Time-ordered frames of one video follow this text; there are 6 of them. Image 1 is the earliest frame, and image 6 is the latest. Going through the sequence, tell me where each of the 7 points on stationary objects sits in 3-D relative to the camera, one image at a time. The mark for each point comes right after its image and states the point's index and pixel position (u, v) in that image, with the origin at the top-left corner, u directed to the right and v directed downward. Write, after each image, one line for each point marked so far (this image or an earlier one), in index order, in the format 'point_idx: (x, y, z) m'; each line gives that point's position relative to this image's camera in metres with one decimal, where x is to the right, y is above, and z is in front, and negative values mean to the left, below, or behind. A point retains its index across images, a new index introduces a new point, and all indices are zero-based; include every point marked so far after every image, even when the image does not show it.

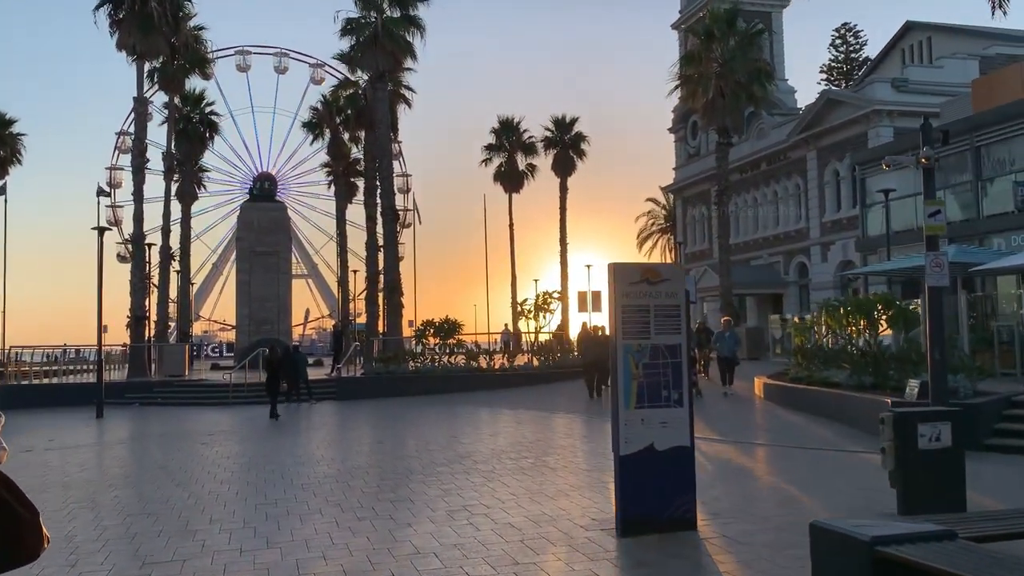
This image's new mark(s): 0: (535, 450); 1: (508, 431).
0: (+0.2, -1.5, +8.3) m
1: (0.0, -1.6, +10.3) m
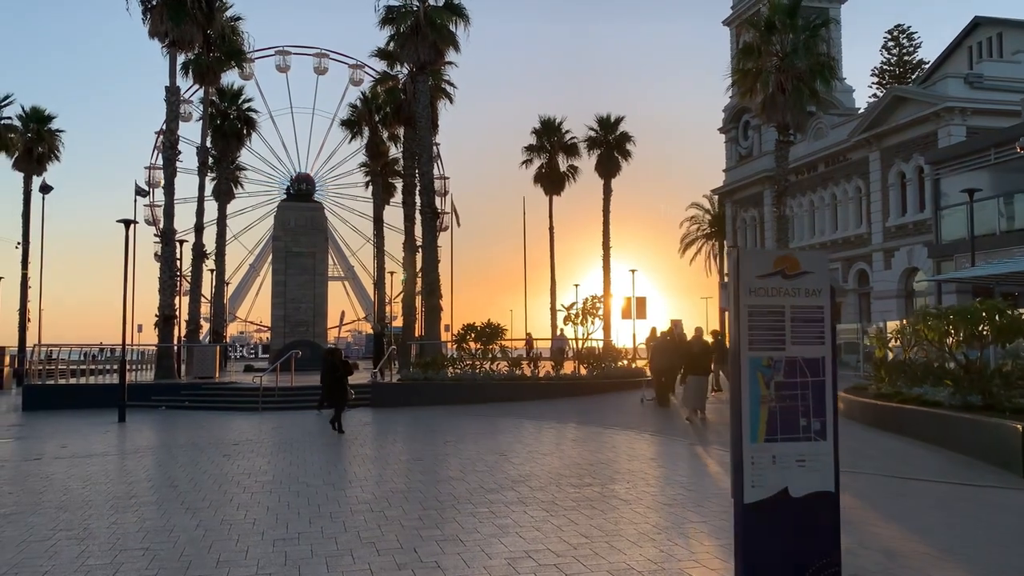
0: (+0.7, -1.5, +7.2) m
1: (+0.5, -1.6, +9.2) m
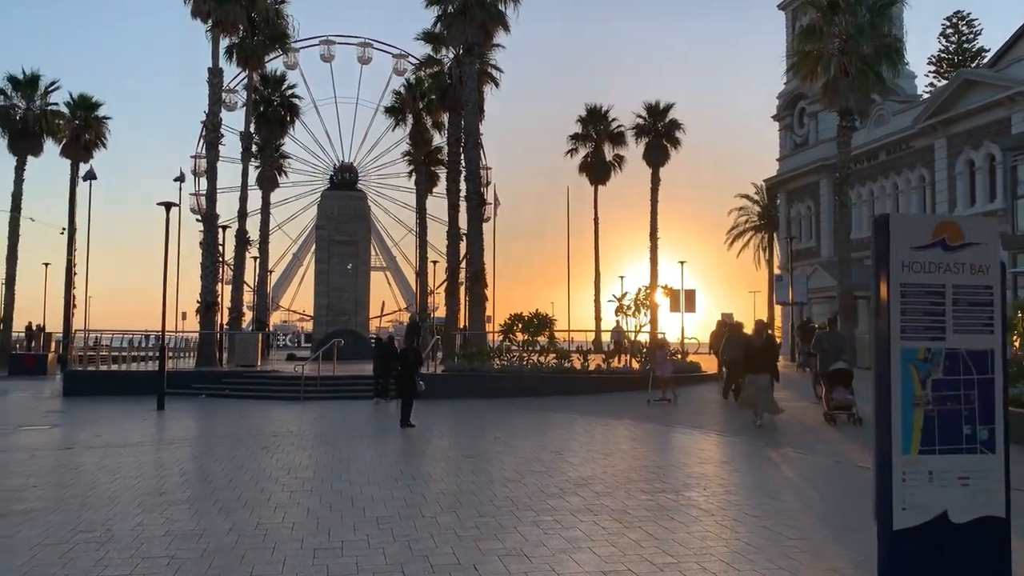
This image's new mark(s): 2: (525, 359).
0: (+1.1, -1.3, +6.5) m
1: (+1.0, -1.5, +8.6) m
2: (+0.2, -1.2, +15.5) m
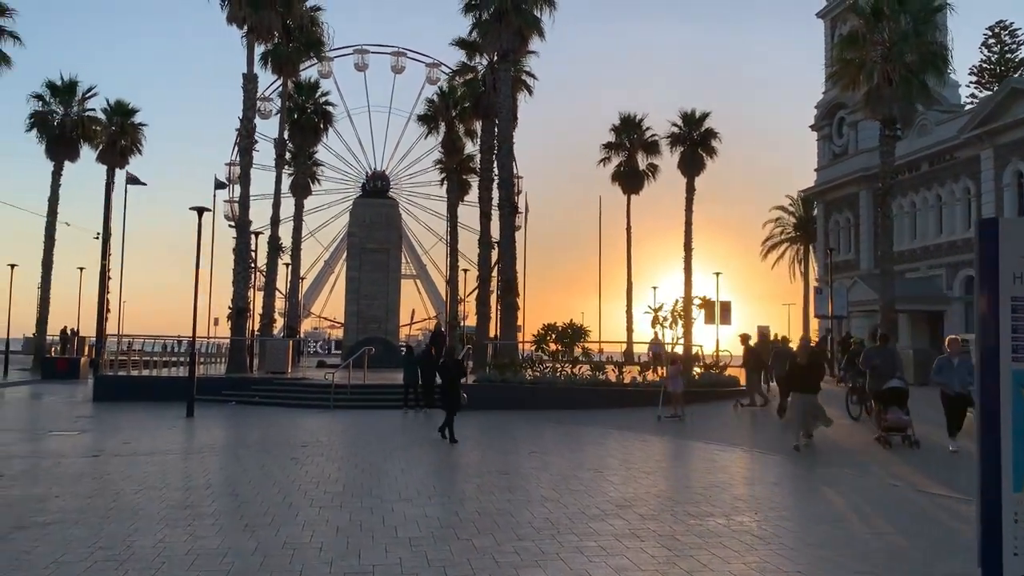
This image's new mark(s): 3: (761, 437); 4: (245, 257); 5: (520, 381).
0: (+1.4, -1.4, +6.2) m
1: (+1.3, -1.6, +8.2) m
2: (+0.8, -1.3, +15.1) m
3: (+2.9, -1.7, +10.7) m
4: (-5.7, +0.6, +19.7) m
5: (+0.1, -1.5, +14.9) m
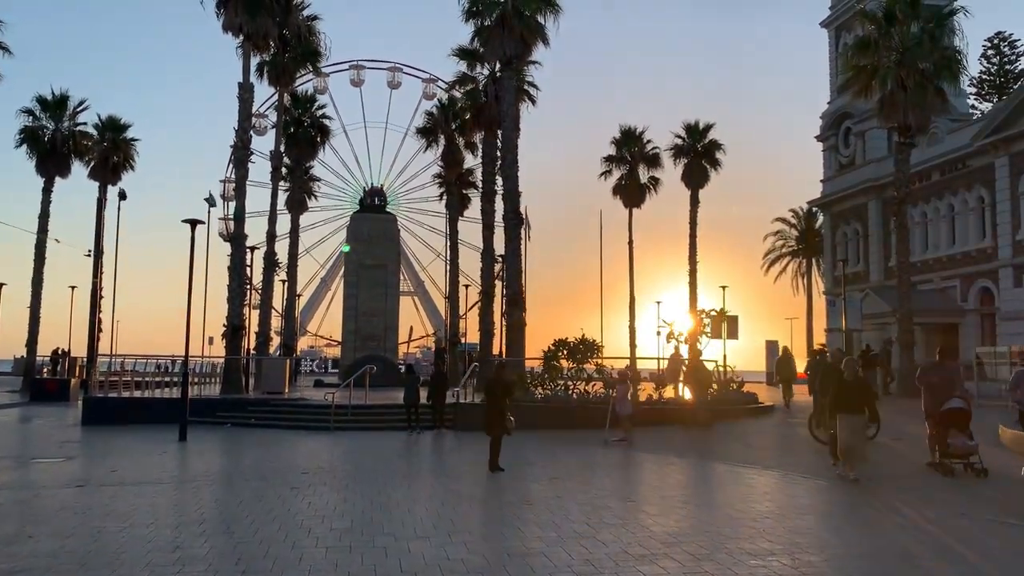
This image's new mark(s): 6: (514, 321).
0: (+1.5, -1.5, +5.5) m
1: (+1.5, -1.7, +7.5) m
2: (+0.9, -1.6, +14.5) m
3: (+3.0, -1.8, +10.1) m
4: (-5.6, +0.3, +19.0) m
5: (+0.3, -1.7, +14.2) m
6: (0.0, -0.6, +17.7) m
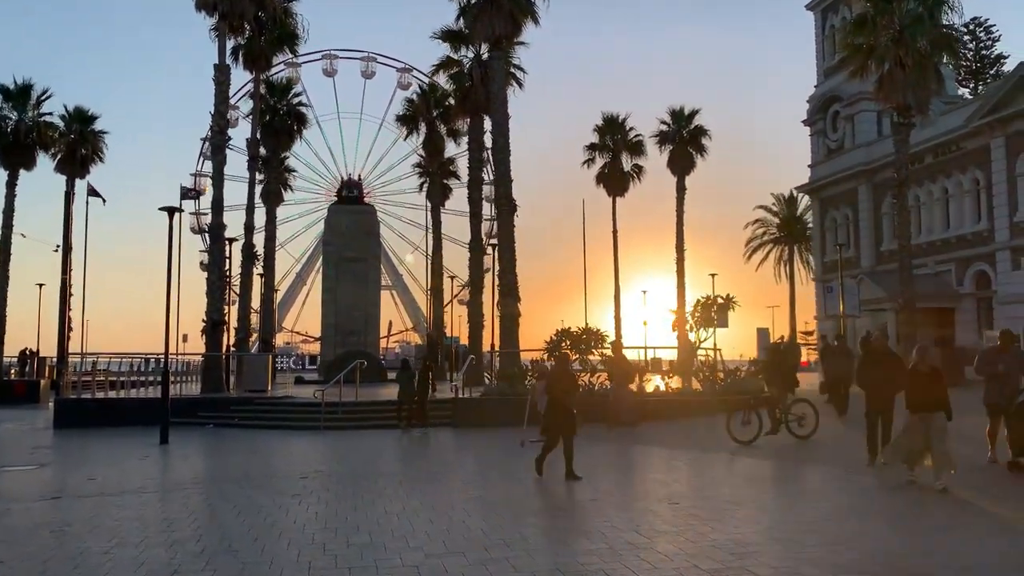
0: (+1.8, -1.3, +4.9) m
1: (+1.7, -1.5, +6.9) m
2: (+0.9, -1.4, +13.8) m
3: (+3.2, -1.6, +9.5) m
4: (-5.7, +0.4, +18.1) m
5: (+0.3, -1.5, +13.6) m
6: (-0.1, -0.4, +17.1) m
